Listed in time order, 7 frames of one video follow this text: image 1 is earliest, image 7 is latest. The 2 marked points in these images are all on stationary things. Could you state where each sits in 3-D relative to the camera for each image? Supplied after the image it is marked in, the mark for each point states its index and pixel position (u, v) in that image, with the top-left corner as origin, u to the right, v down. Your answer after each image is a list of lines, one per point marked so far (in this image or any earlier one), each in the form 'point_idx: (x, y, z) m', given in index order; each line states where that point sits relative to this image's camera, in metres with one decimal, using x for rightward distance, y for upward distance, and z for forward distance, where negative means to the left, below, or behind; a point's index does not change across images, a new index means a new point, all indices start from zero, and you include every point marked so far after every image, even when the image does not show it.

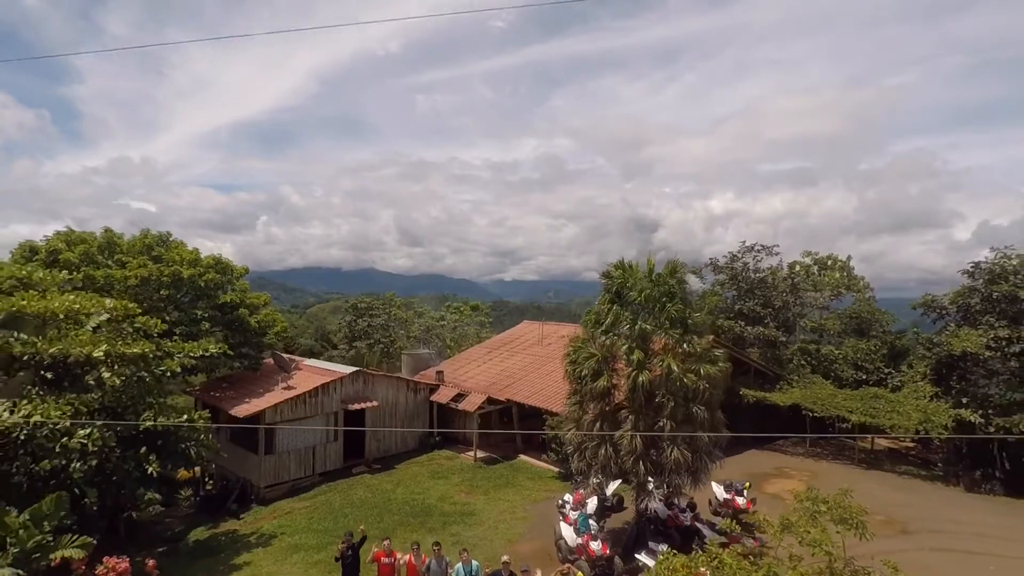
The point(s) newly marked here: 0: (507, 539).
0: (-0.1, -5.8, +12.2) m
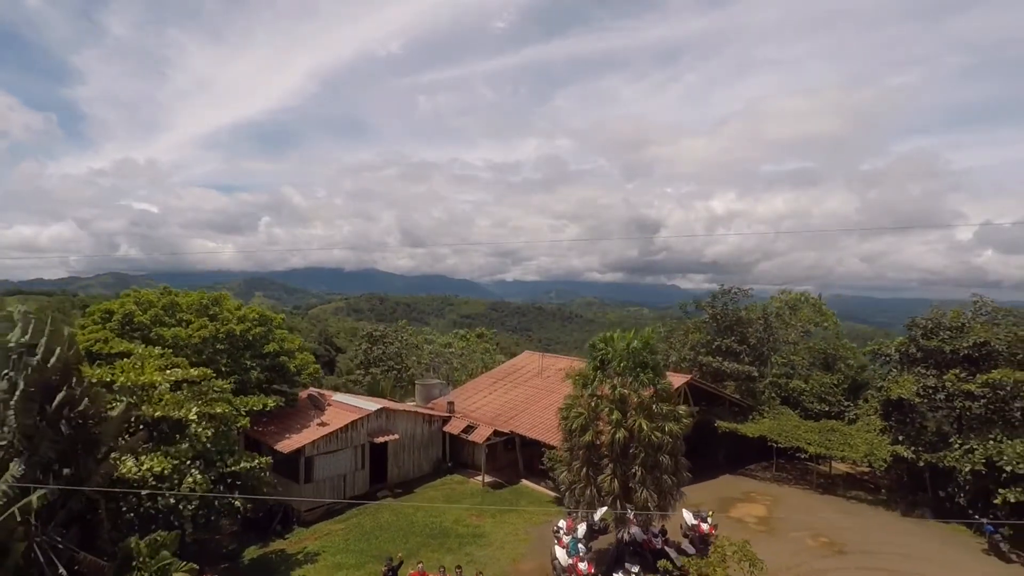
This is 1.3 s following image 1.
0: (0.0, -6.6, +13.4) m
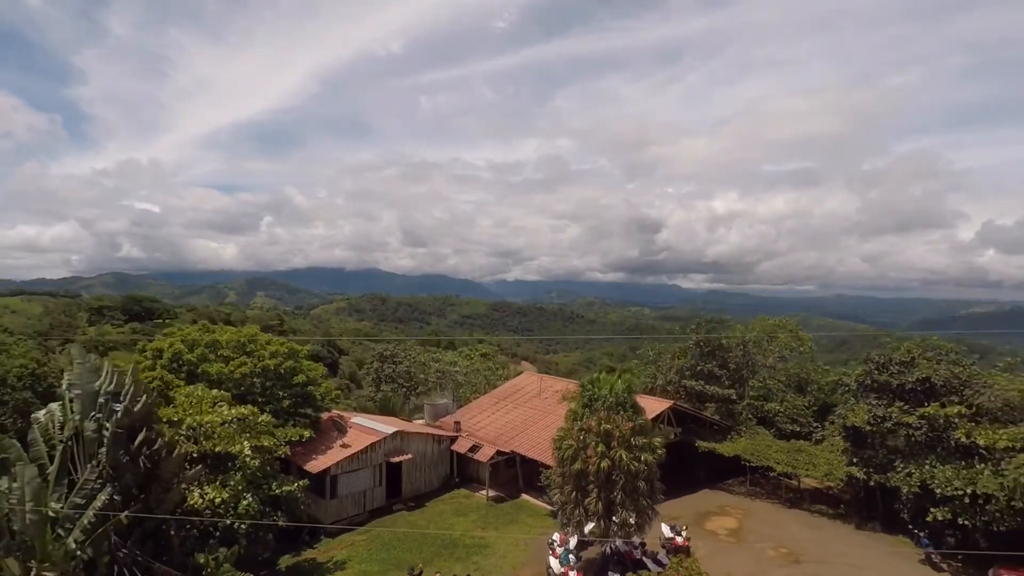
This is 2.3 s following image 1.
0: (0.0, -7.2, +14.5) m
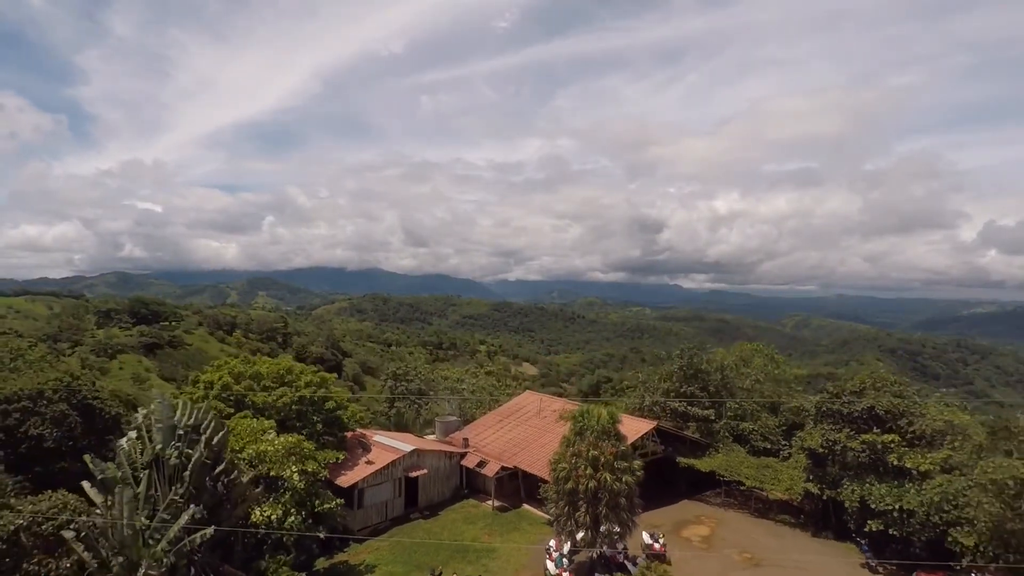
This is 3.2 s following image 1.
0: (+0.1, -8.0, +16.0) m
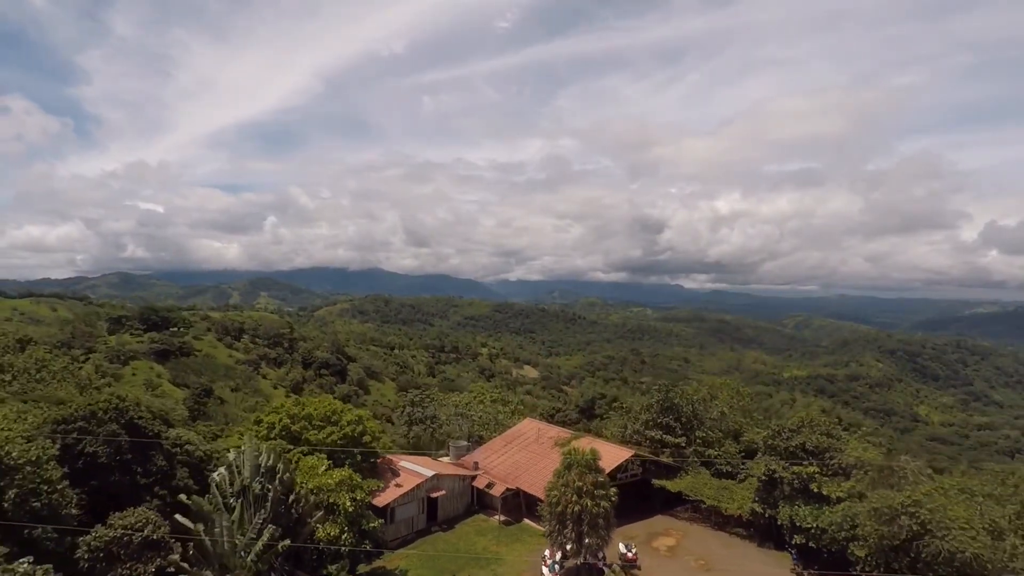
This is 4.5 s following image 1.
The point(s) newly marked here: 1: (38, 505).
0: (+0.2, -9.3, +18.5) m
1: (-16.7, -7.6, +19.7) m
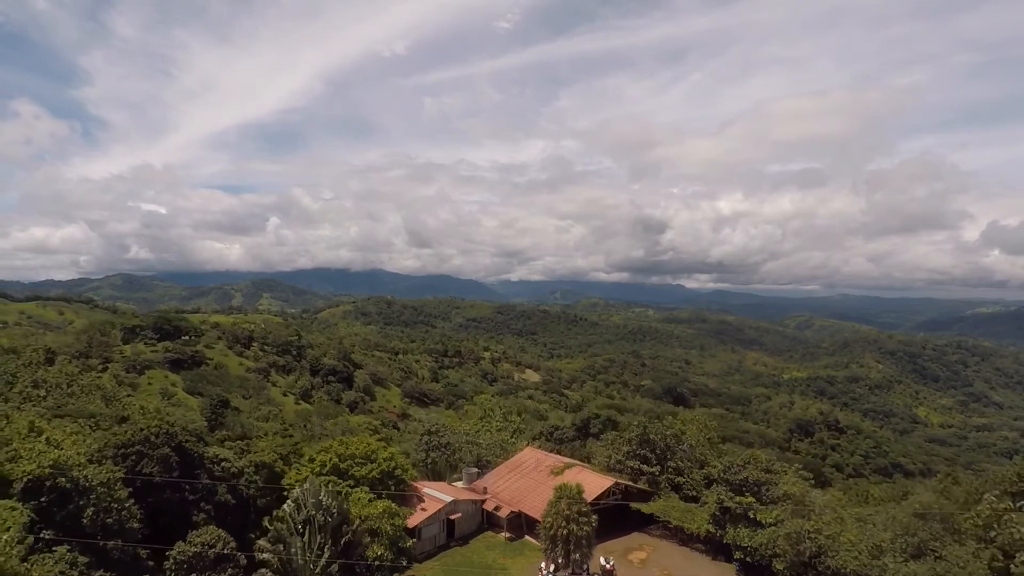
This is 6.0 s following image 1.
0: (+0.3, -11.2, +21.7) m
1: (-16.6, -9.5, +23.0) m
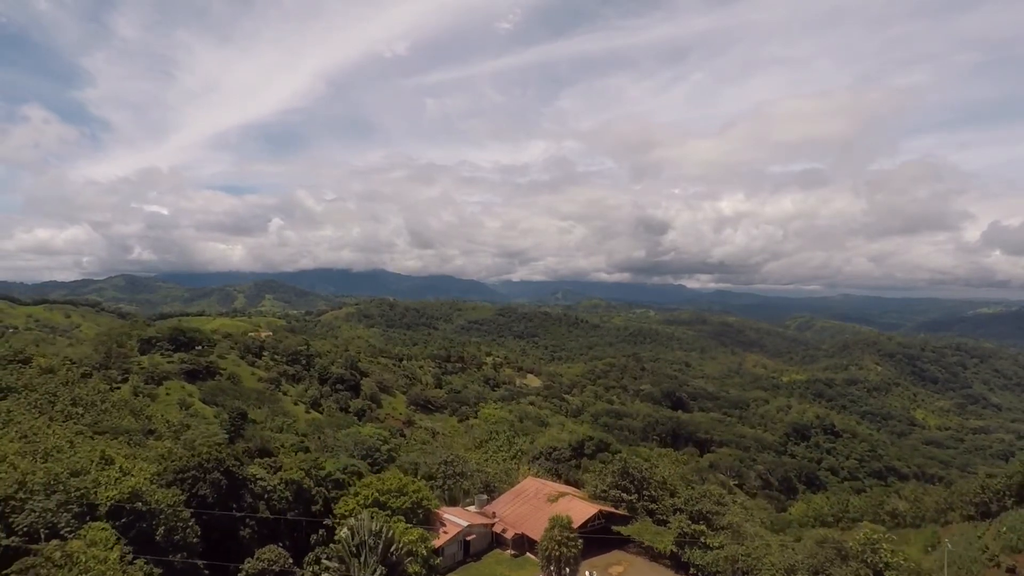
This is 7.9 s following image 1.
0: (+0.5, -13.7, +25.9) m
1: (-16.4, -12.1, +27.2) m
